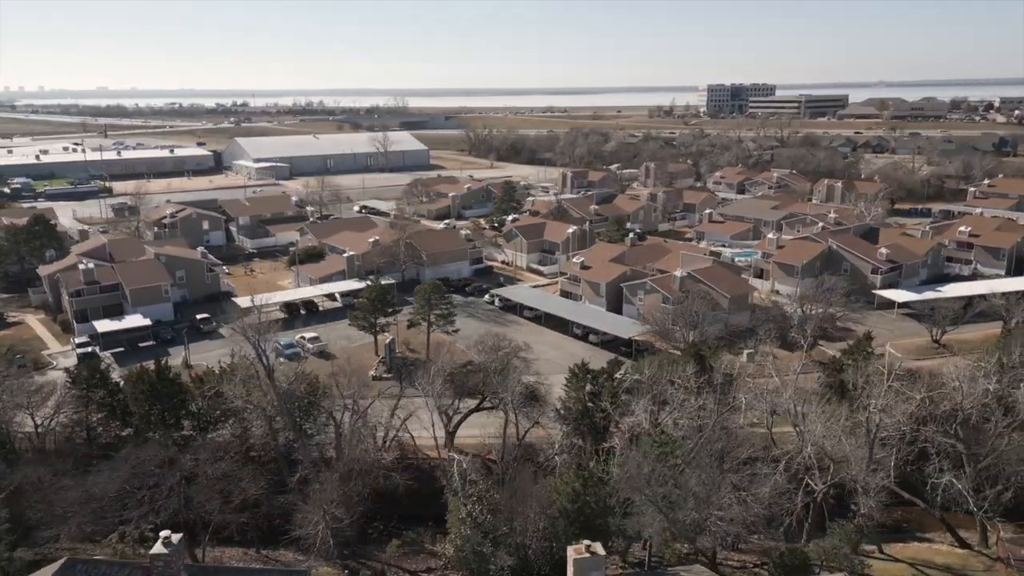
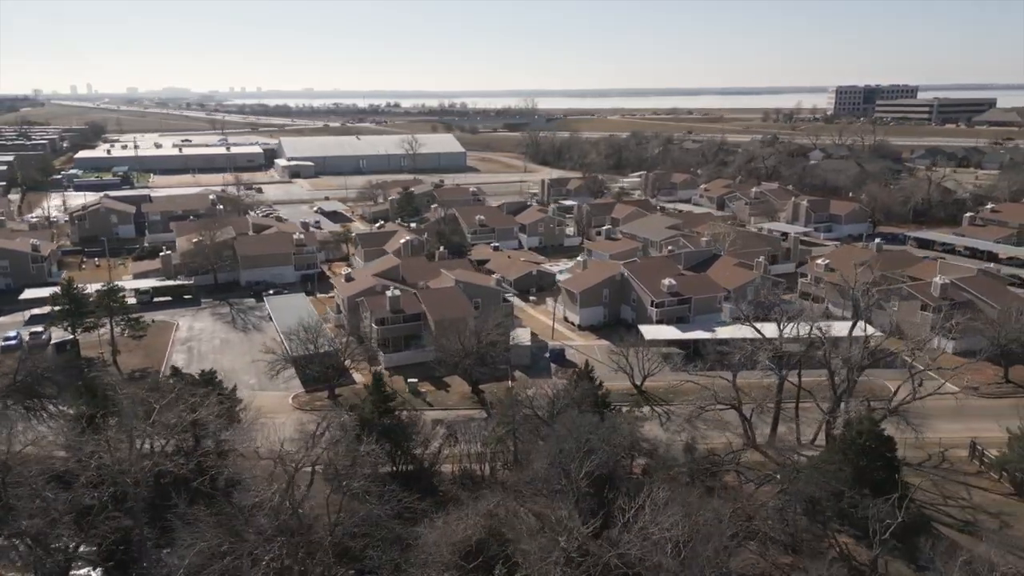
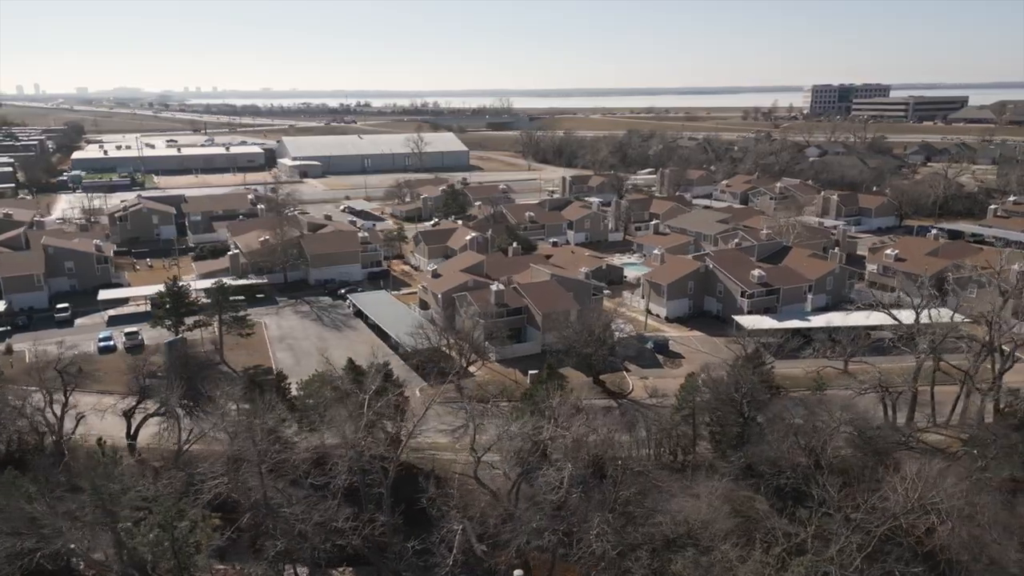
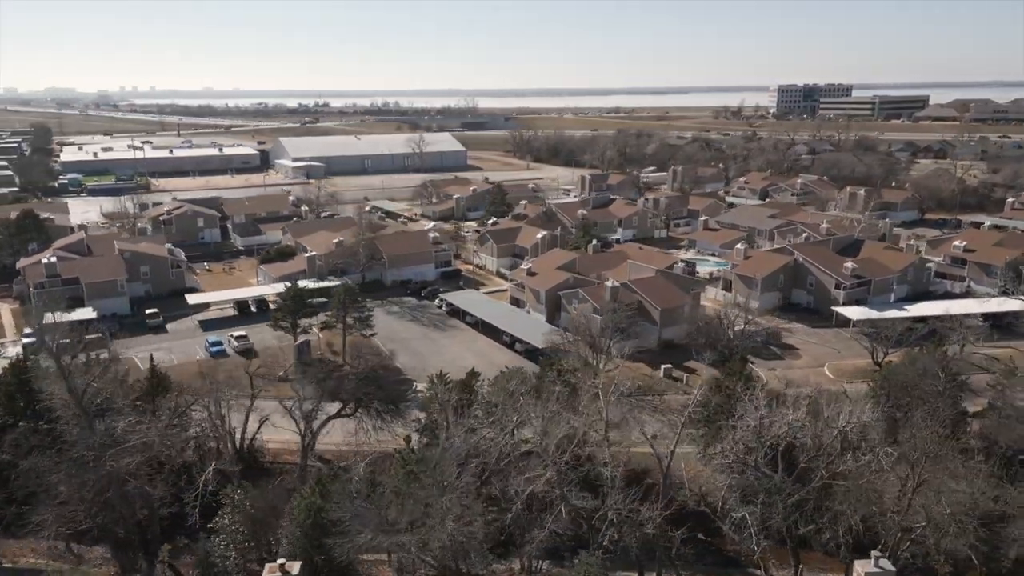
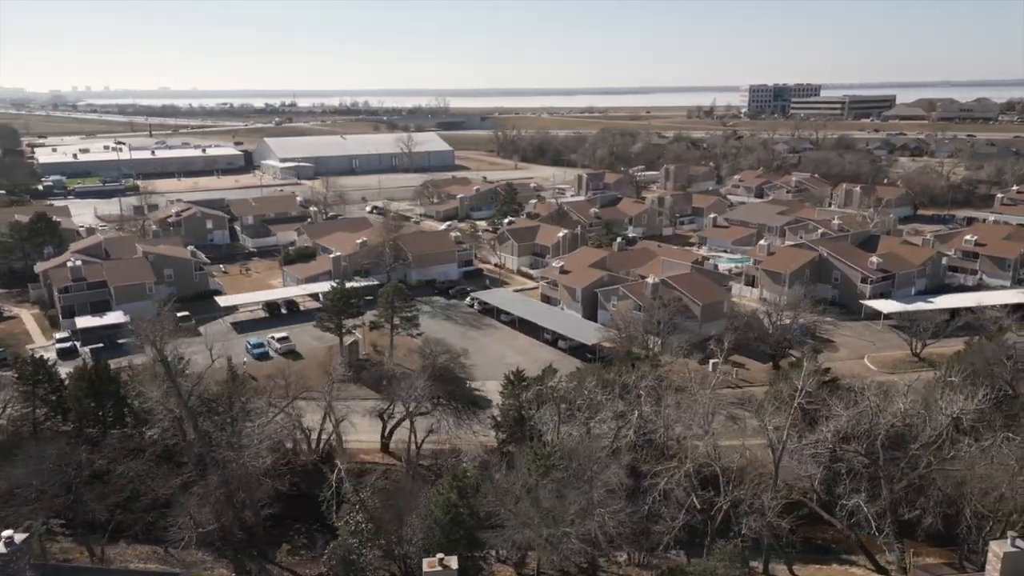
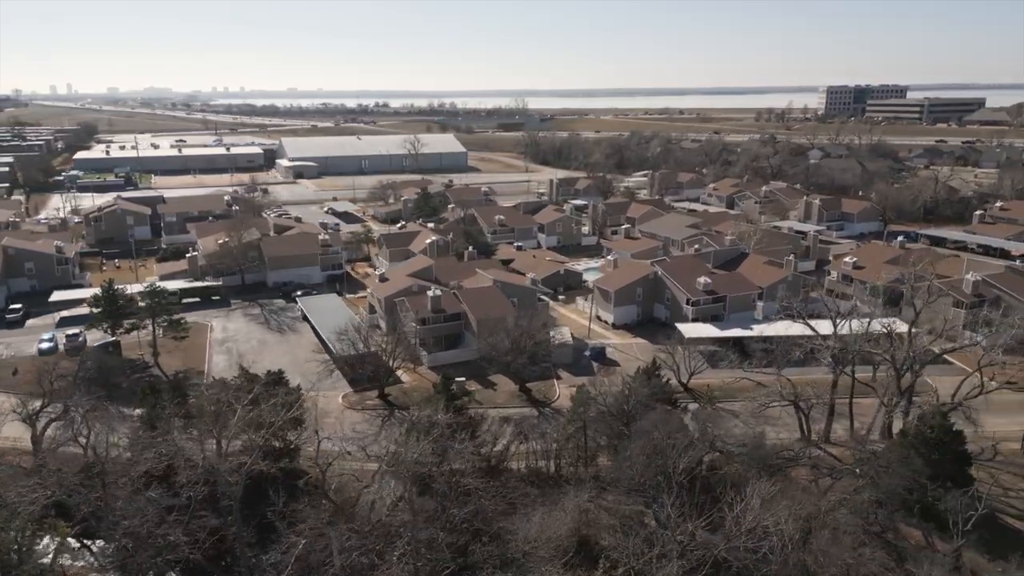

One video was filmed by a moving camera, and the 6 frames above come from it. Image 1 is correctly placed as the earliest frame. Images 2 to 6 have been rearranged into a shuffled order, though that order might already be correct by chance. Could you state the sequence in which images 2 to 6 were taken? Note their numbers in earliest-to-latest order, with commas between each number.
5, 4, 3, 6, 2
